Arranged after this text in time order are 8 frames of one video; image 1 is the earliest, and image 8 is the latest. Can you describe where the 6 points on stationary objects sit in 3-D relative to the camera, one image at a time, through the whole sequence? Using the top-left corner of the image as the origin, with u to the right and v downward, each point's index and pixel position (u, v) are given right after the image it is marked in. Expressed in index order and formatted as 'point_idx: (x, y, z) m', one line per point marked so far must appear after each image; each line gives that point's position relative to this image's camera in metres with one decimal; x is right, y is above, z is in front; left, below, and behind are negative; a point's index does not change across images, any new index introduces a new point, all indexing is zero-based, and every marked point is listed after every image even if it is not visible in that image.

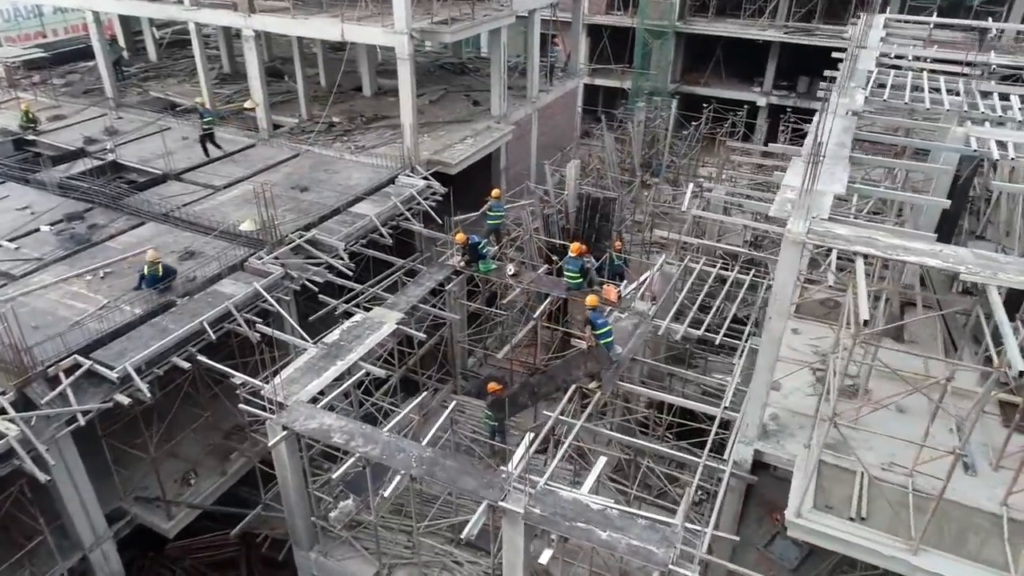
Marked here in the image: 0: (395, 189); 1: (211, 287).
0: (-3.1, +2.6, +18.4) m
1: (-6.0, 0.0, +13.9) m
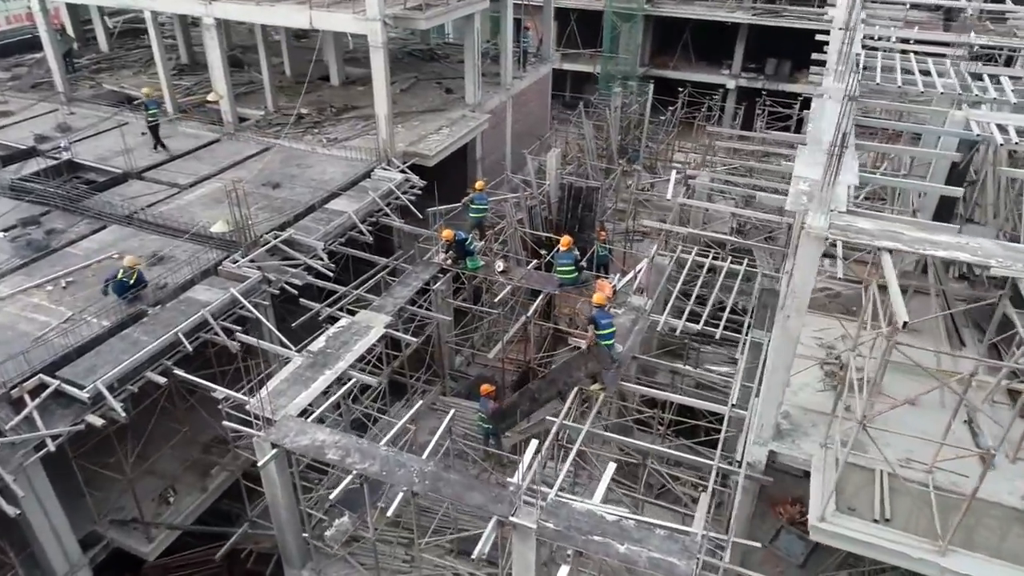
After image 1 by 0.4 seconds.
0: (-3.6, +2.7, +17.7) m
1: (-6.1, -0.1, +13.1) m
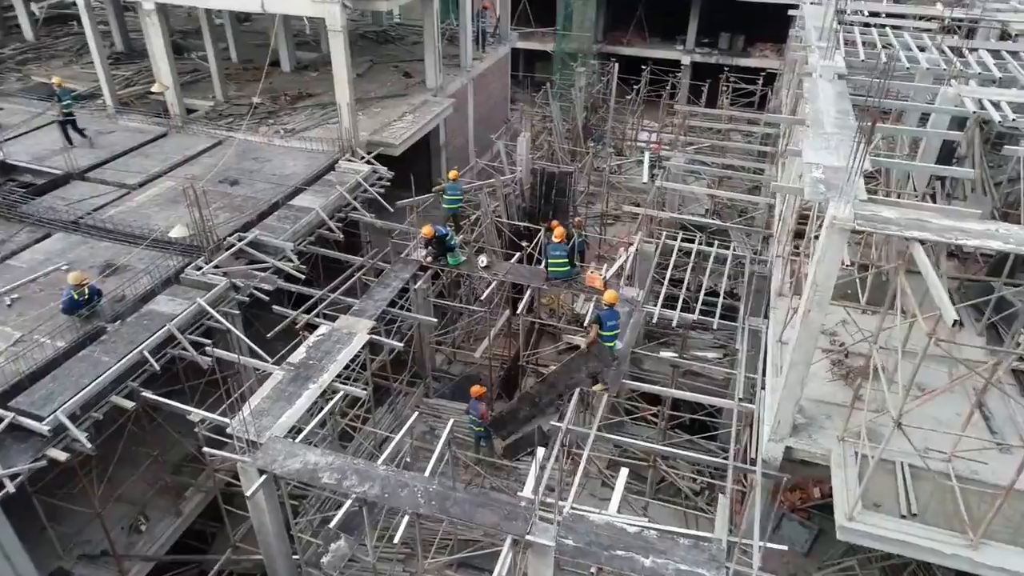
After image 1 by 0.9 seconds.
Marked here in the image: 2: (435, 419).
0: (-4.2, +2.7, +16.8) m
1: (-6.3, -0.3, +12.0) m
2: (-1.6, -2.7, +14.3) m
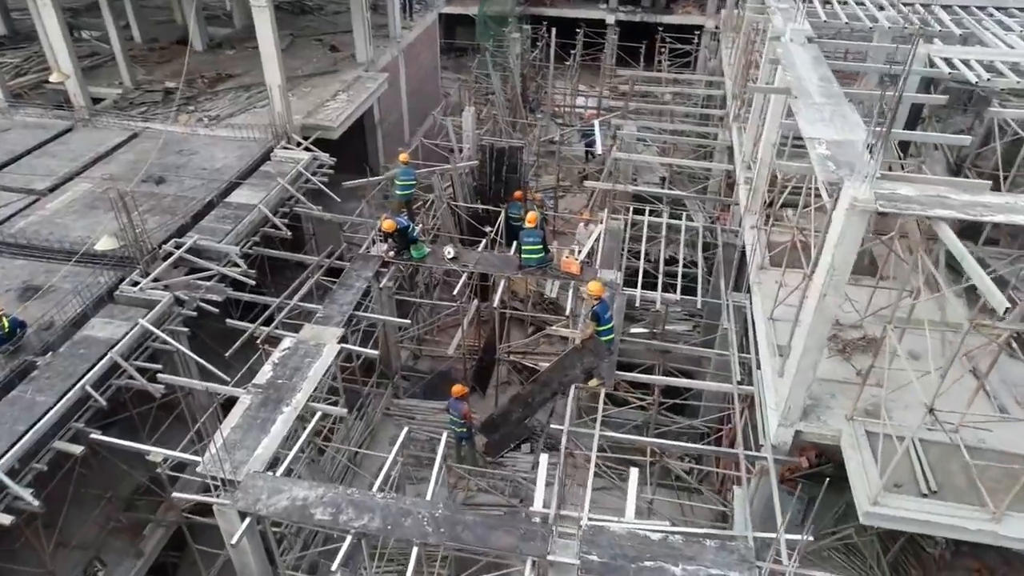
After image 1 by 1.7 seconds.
0: (-5.3, +2.7, +15.5) m
1: (-6.7, -0.7, +10.7) m
2: (-2.0, -2.6, +13.5) m
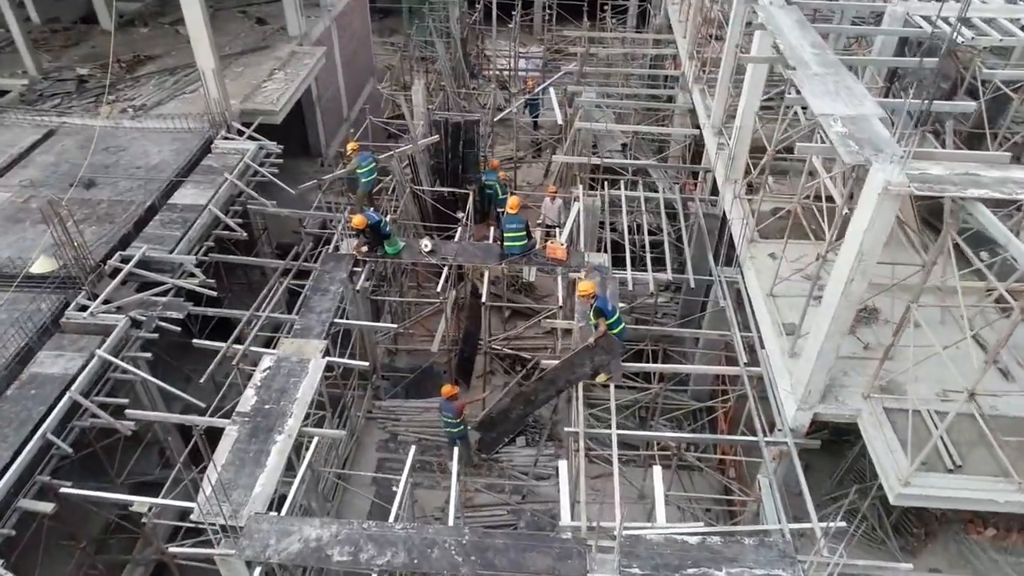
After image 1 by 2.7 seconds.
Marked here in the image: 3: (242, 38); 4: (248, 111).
0: (-6.0, +2.6, +14.2) m
1: (-6.6, -1.2, +9.5) m
2: (-2.2, -2.5, +12.9) m
3: (-7.4, +6.9, +19.1) m
4: (-6.0, +4.0, +15.8) m
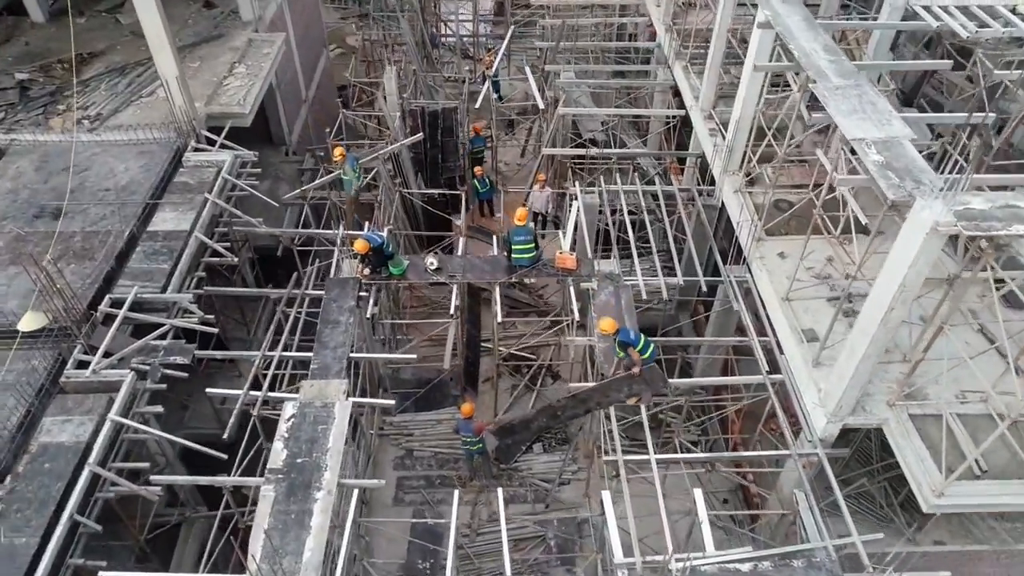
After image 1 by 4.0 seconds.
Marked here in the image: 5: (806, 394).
0: (-6.1, +2.2, +13.3) m
1: (-6.2, -2.0, +9.0) m
2: (-1.9, -2.8, +12.8) m
3: (-8.2, +6.7, +17.8) m
4: (-6.3, +3.7, +14.9) m
5: (+4.0, -1.5, +9.6) m
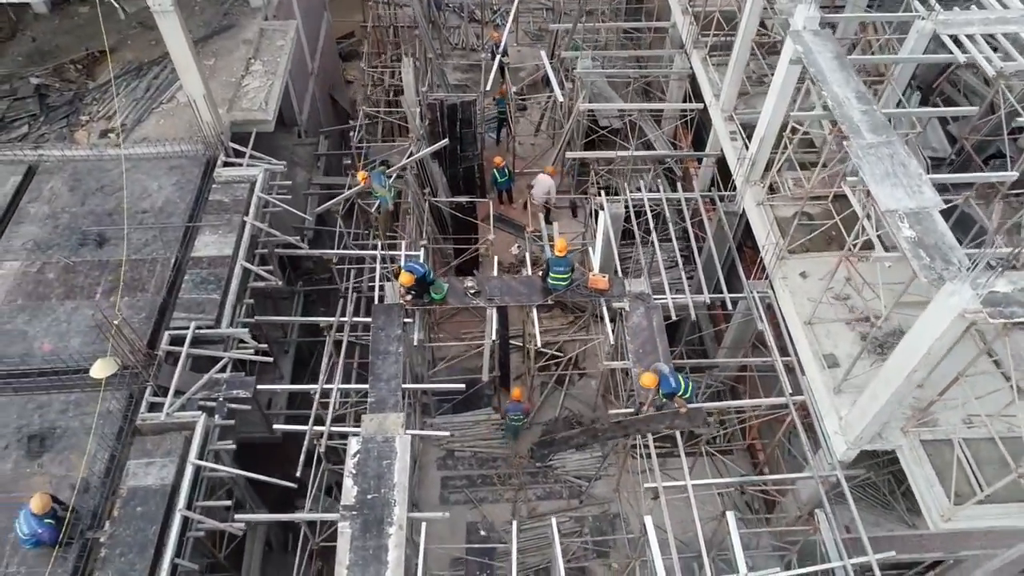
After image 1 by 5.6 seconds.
0: (-5.6, +1.8, +13.6) m
1: (-5.5, -2.8, +9.8) m
2: (-1.2, -3.0, +13.7) m
3: (-7.8, +6.9, +17.4) m
4: (-5.9, +3.6, +14.9) m
5: (+4.7, -2.0, +10.5) m
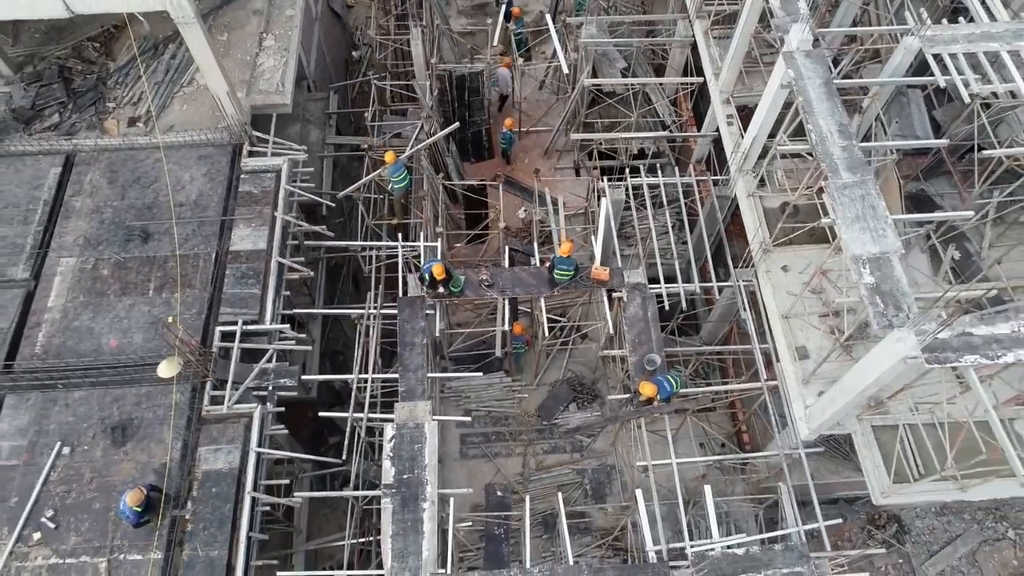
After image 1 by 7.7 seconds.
0: (-5.4, +2.2, +14.6) m
1: (-5.2, -3.1, +11.7) m
2: (-1.0, -2.6, +15.6) m
3: (-7.7, +7.8, +17.5) m
4: (-5.7, +4.1, +15.6) m
5: (+4.9, -2.0, +12.2) m
